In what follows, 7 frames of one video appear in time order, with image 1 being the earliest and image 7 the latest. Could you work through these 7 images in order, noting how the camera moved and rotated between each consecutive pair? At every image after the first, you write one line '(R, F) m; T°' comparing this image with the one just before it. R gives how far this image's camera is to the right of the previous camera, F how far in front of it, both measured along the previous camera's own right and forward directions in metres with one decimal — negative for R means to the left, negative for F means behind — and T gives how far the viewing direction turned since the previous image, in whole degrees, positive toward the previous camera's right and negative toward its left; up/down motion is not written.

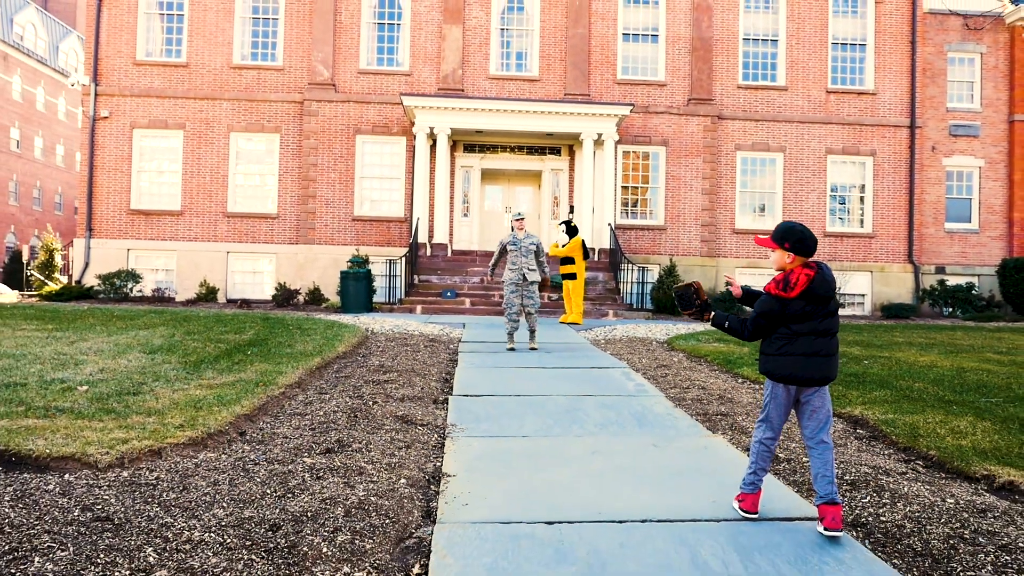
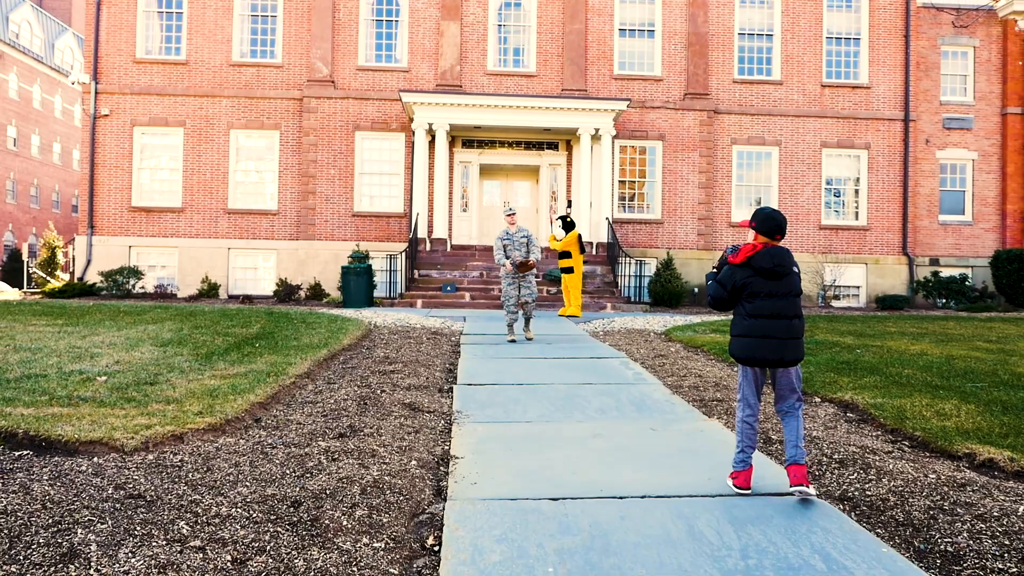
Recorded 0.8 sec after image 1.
(0.0, -0.2) m; 0°
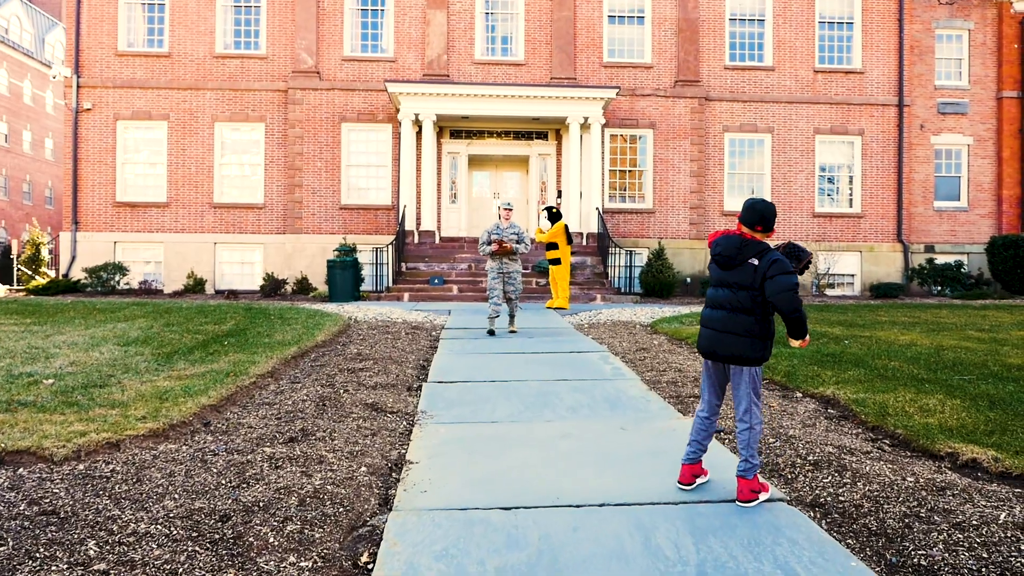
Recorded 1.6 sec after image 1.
(+0.2, +0.2) m; 0°
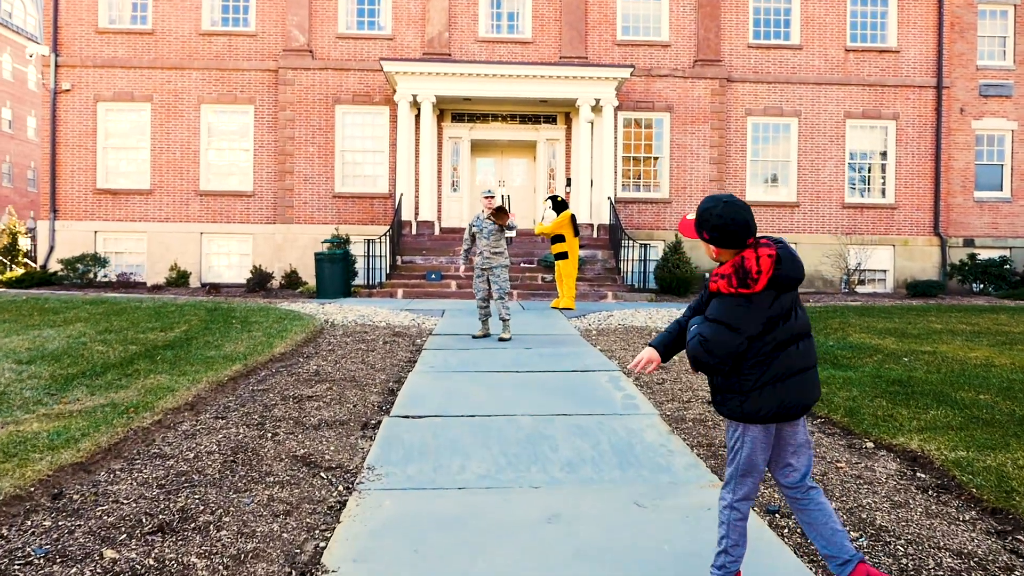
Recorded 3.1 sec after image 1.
(+0.2, +1.3) m; -1°
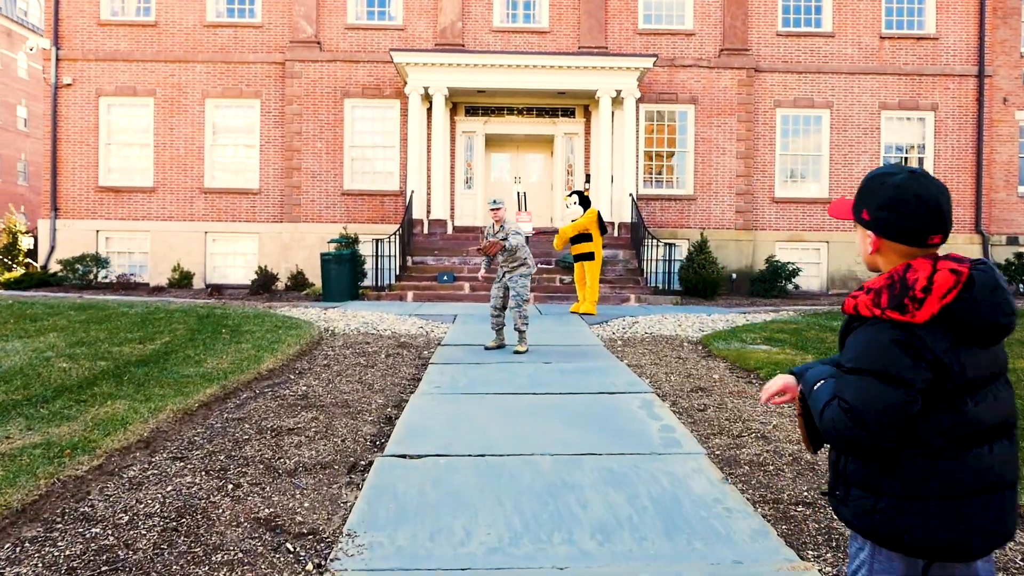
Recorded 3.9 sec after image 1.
(0.0, +0.8) m; -1°
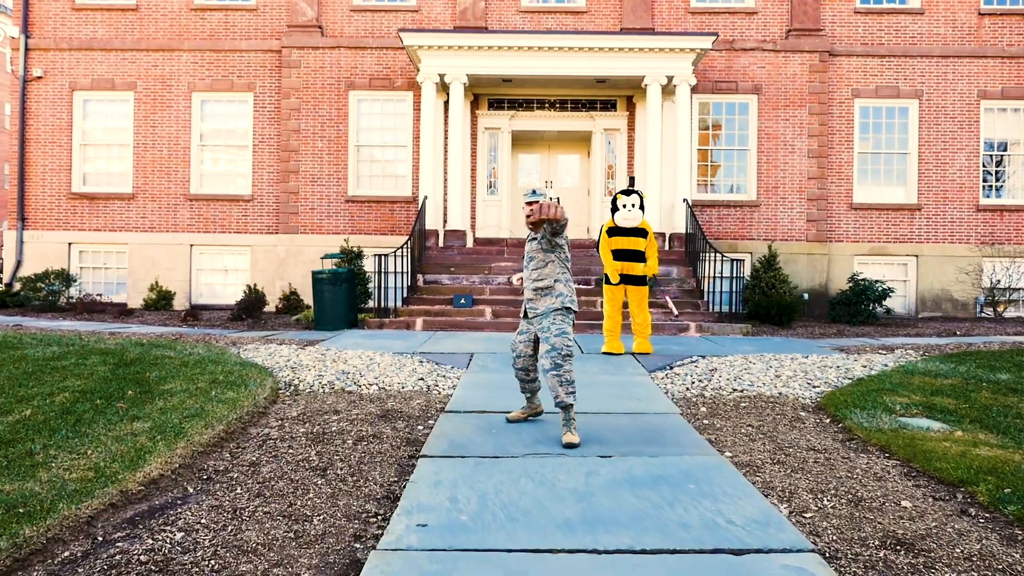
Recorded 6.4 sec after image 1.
(-0.1, +2.4) m; -2°
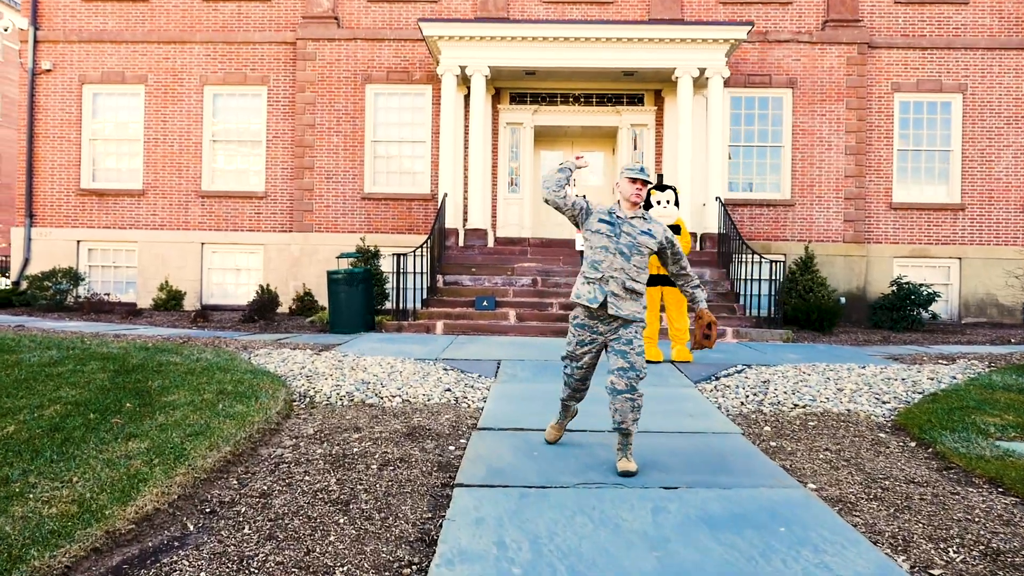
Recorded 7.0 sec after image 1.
(-0.2, +0.6) m; -1°
